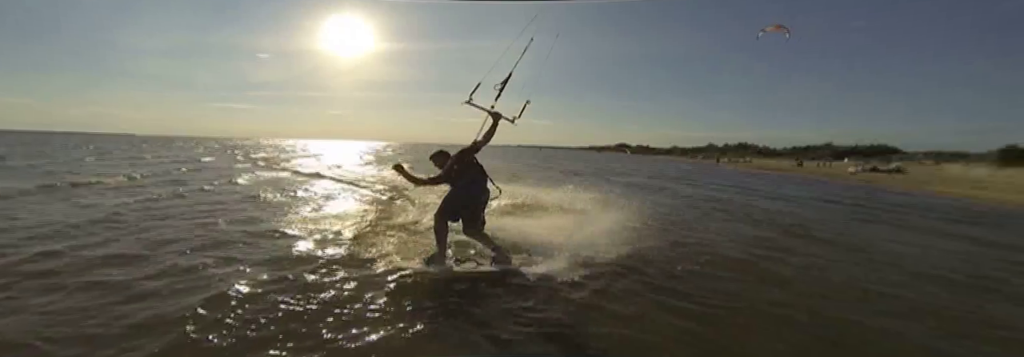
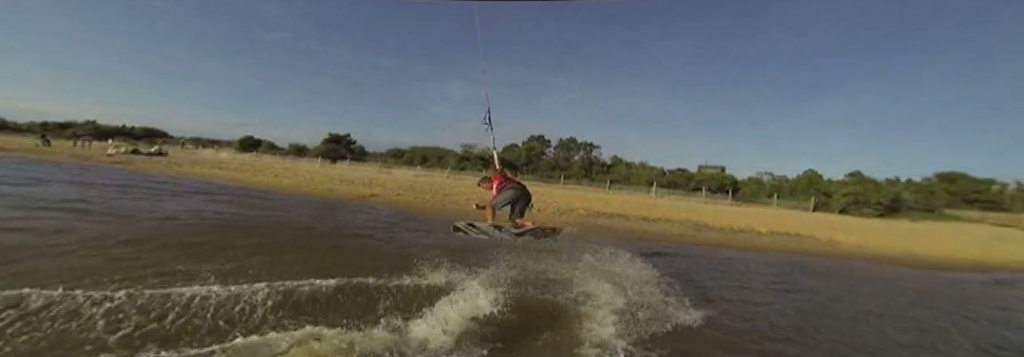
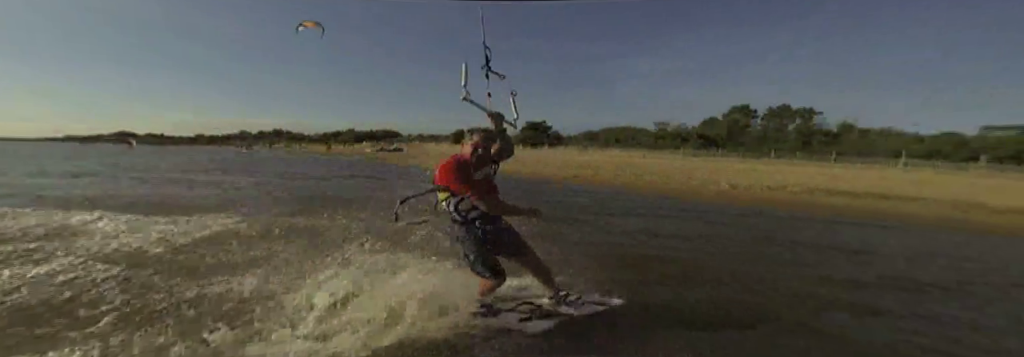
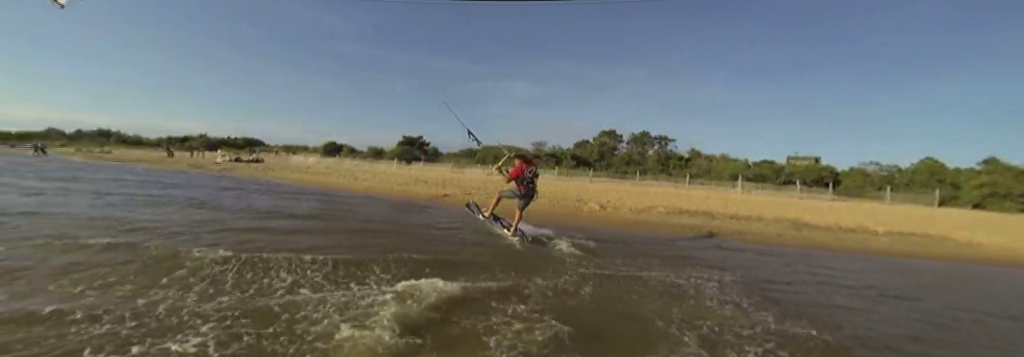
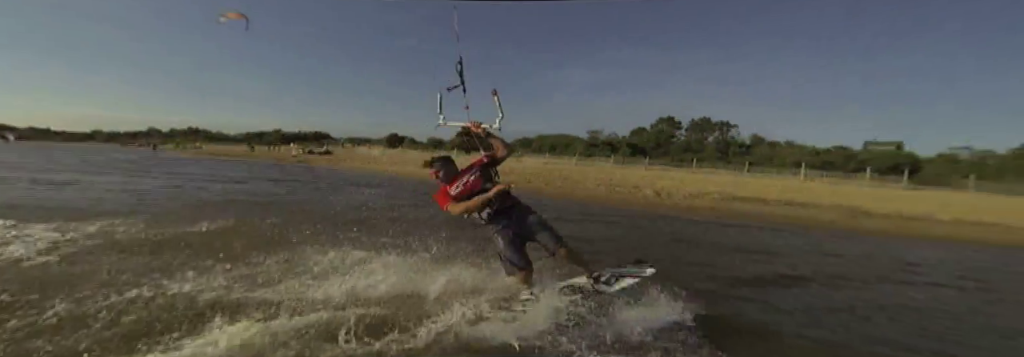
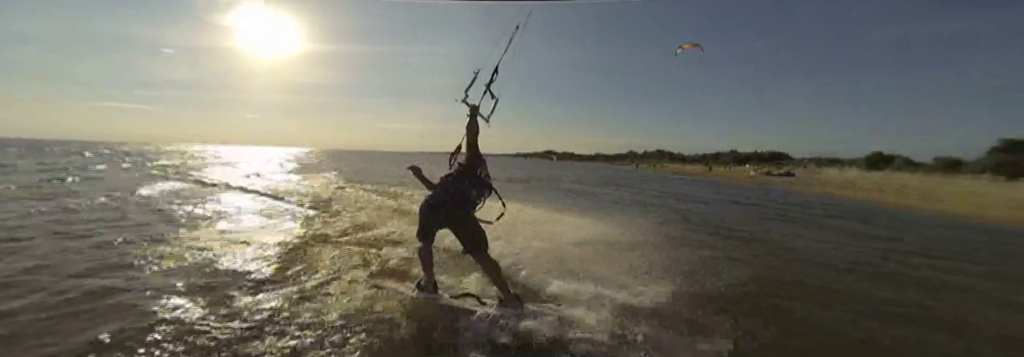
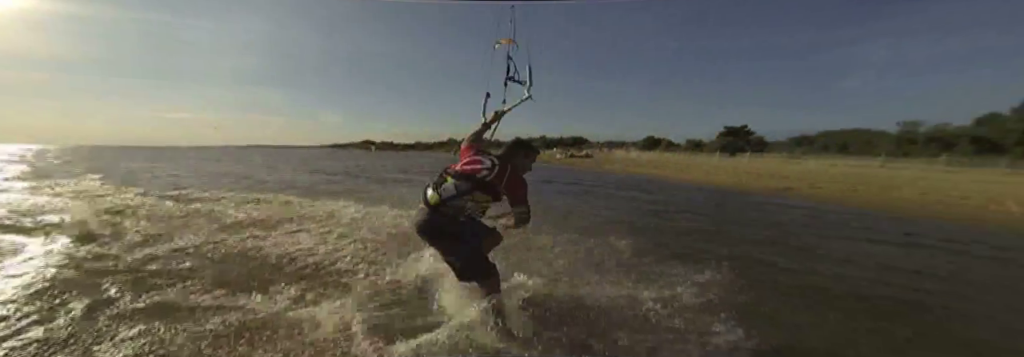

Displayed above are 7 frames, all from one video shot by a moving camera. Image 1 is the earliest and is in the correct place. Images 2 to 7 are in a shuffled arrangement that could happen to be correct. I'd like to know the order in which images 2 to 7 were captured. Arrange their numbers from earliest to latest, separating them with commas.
6, 7, 3, 5, 2, 4
